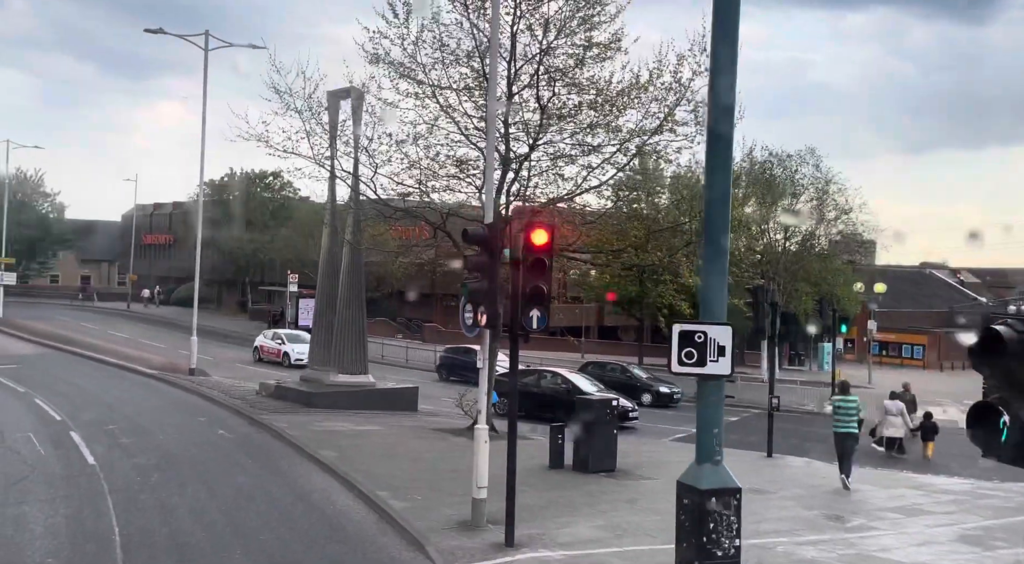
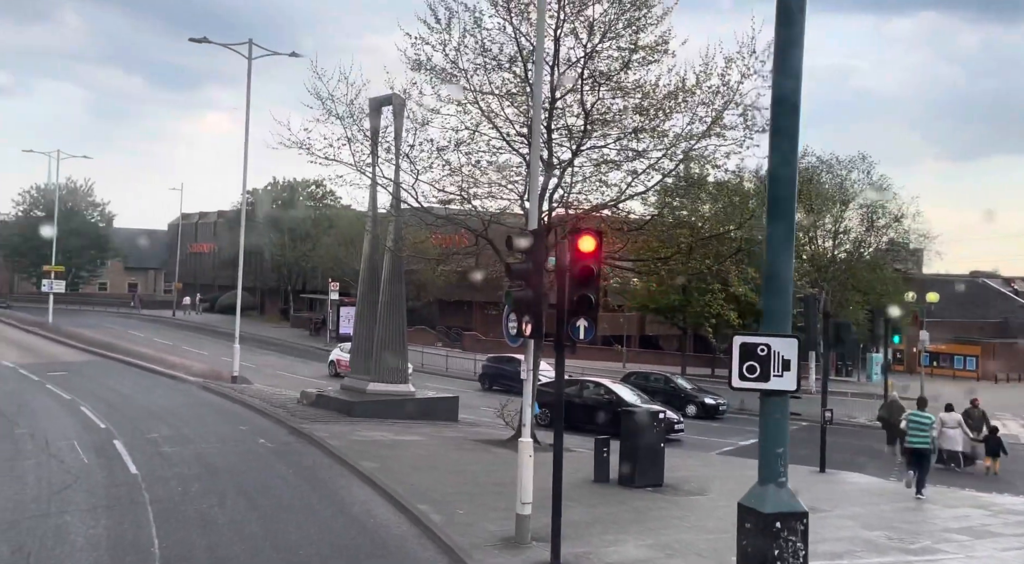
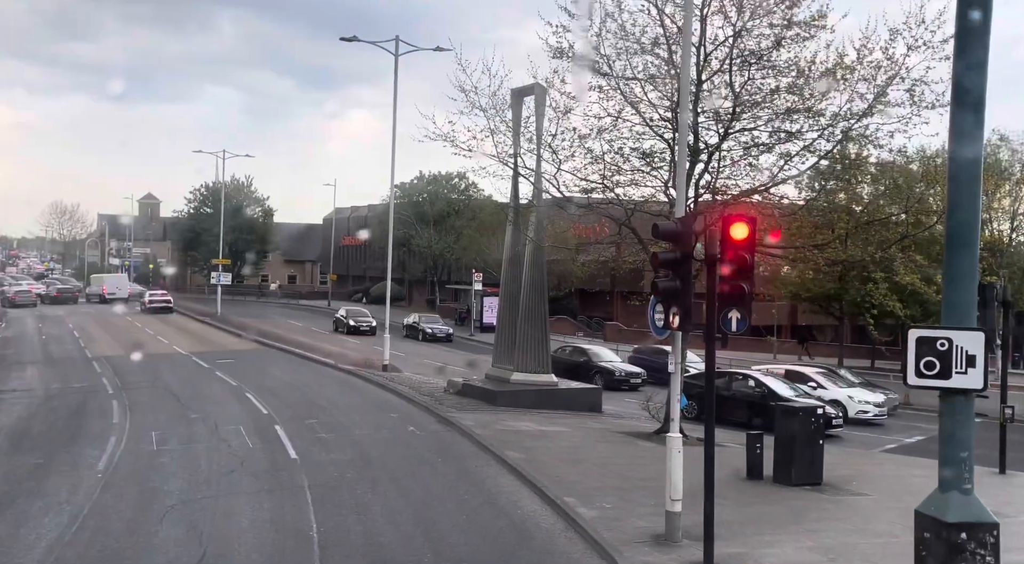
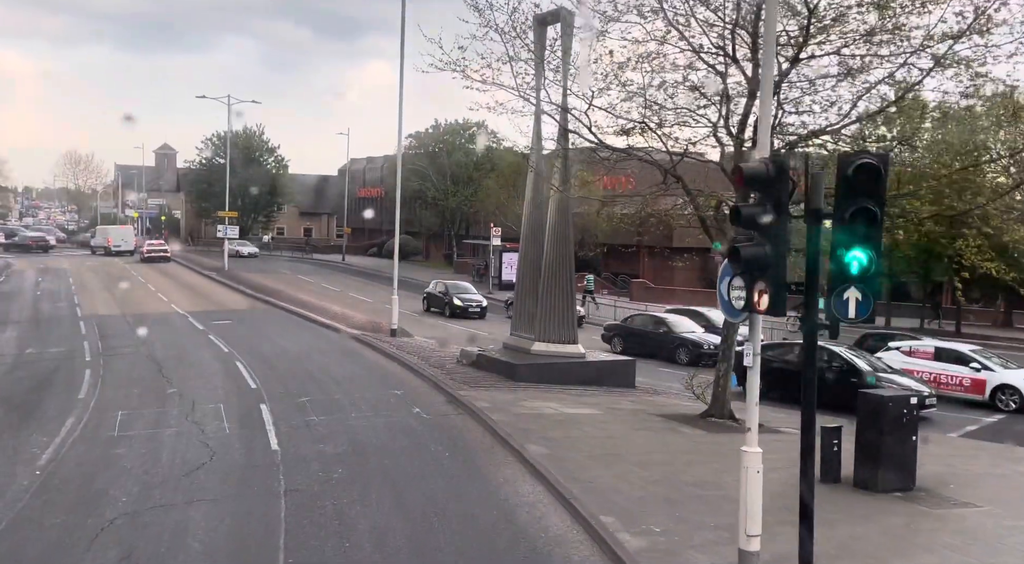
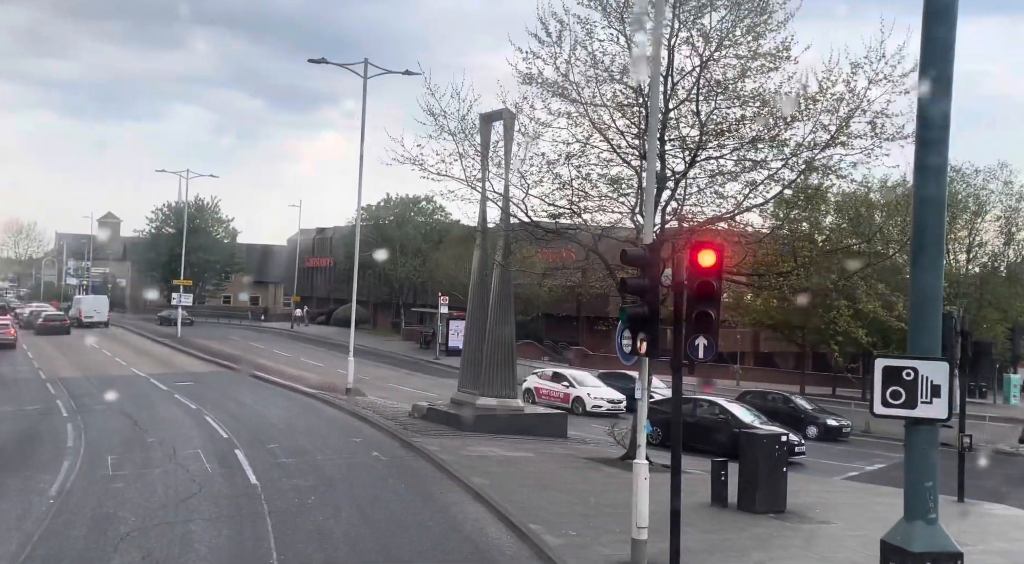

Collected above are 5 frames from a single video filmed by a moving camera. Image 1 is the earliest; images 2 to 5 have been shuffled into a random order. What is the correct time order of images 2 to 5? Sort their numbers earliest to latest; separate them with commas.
2, 5, 3, 4
